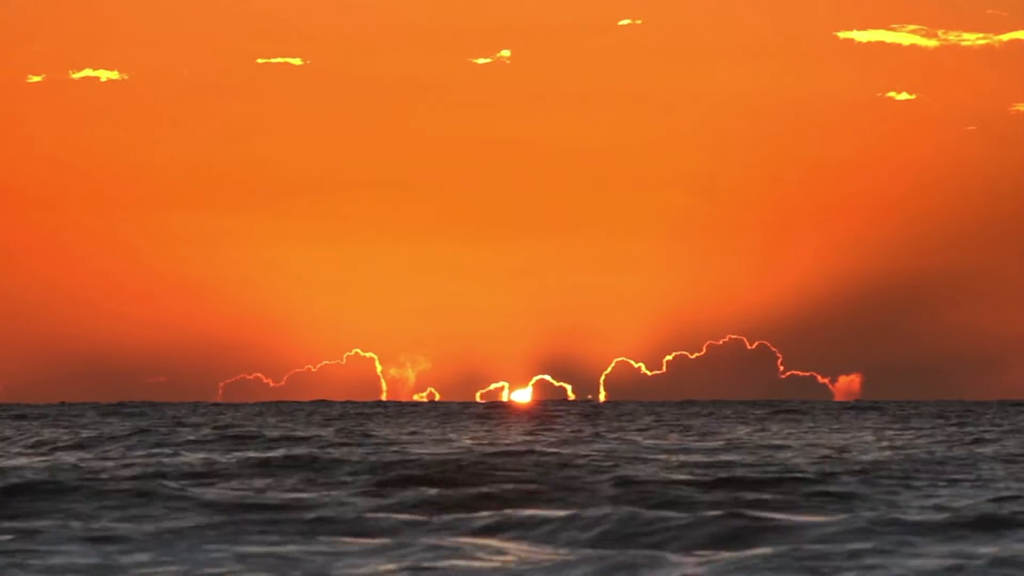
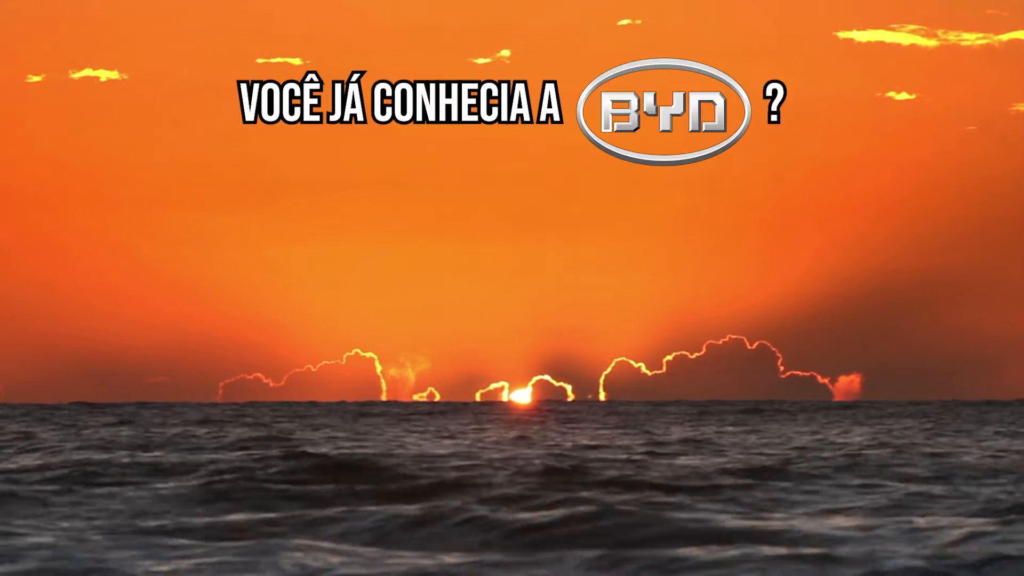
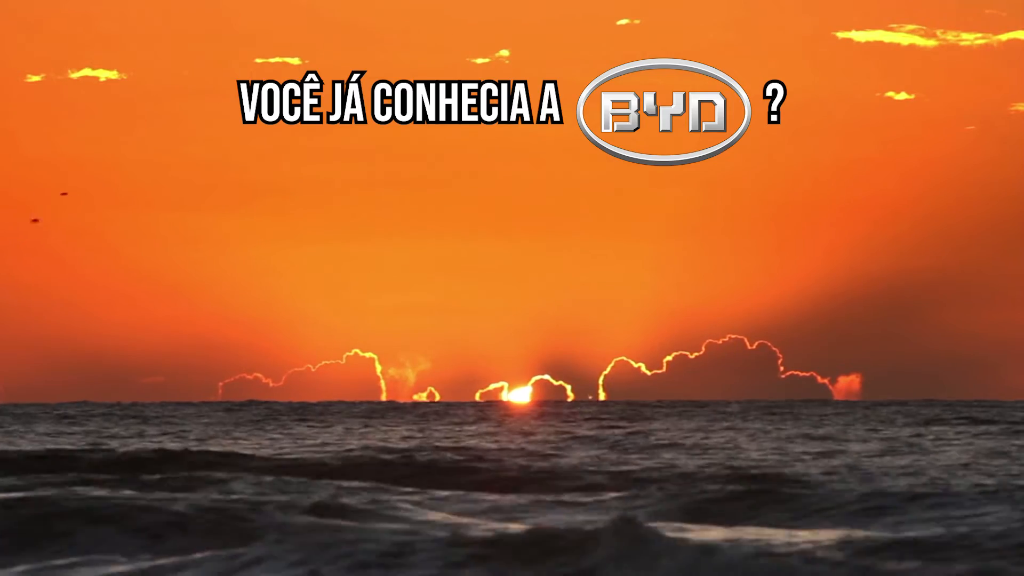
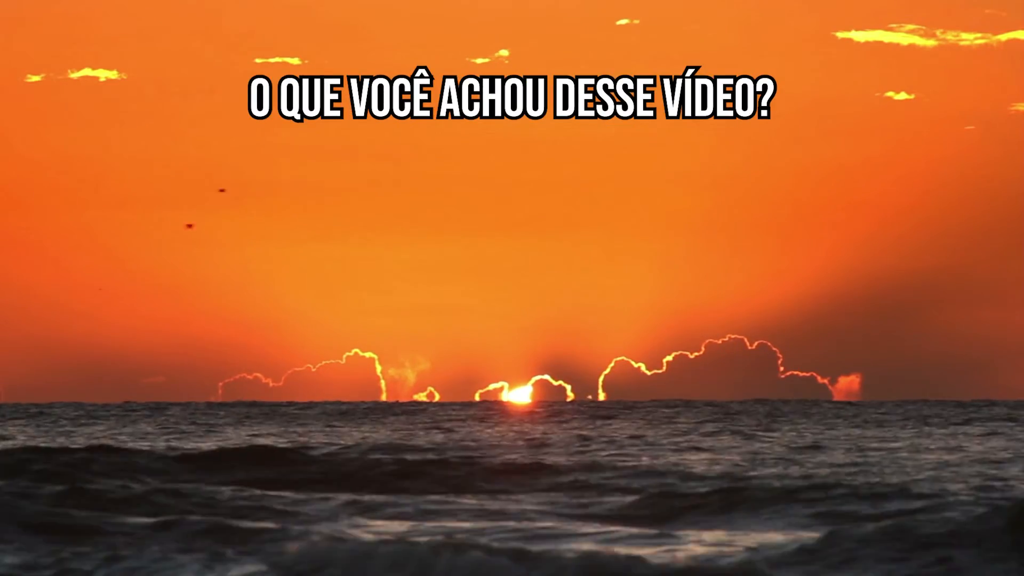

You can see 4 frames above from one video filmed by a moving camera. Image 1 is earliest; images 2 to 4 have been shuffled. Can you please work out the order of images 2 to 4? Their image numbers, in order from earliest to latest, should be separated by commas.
2, 3, 4
